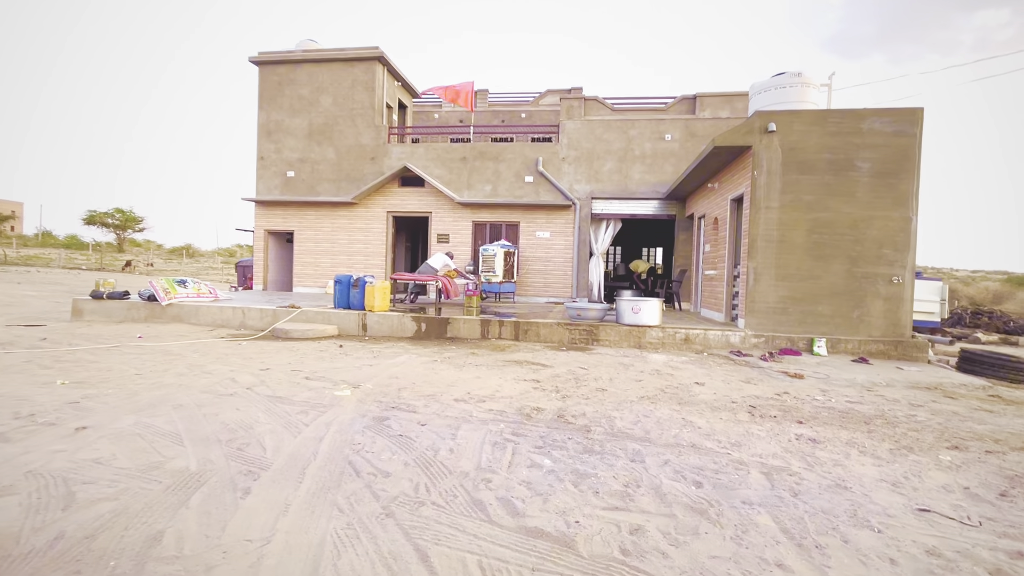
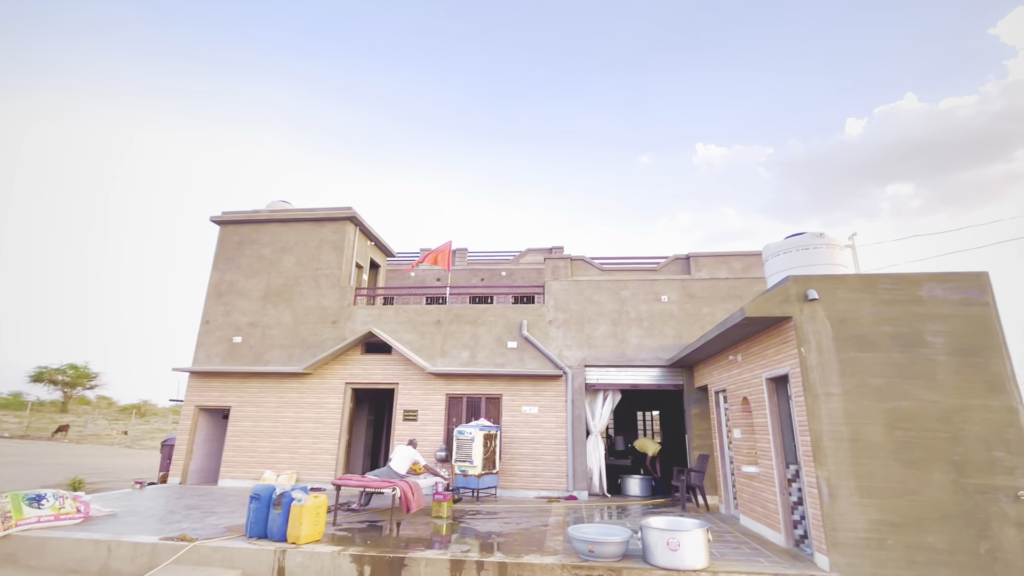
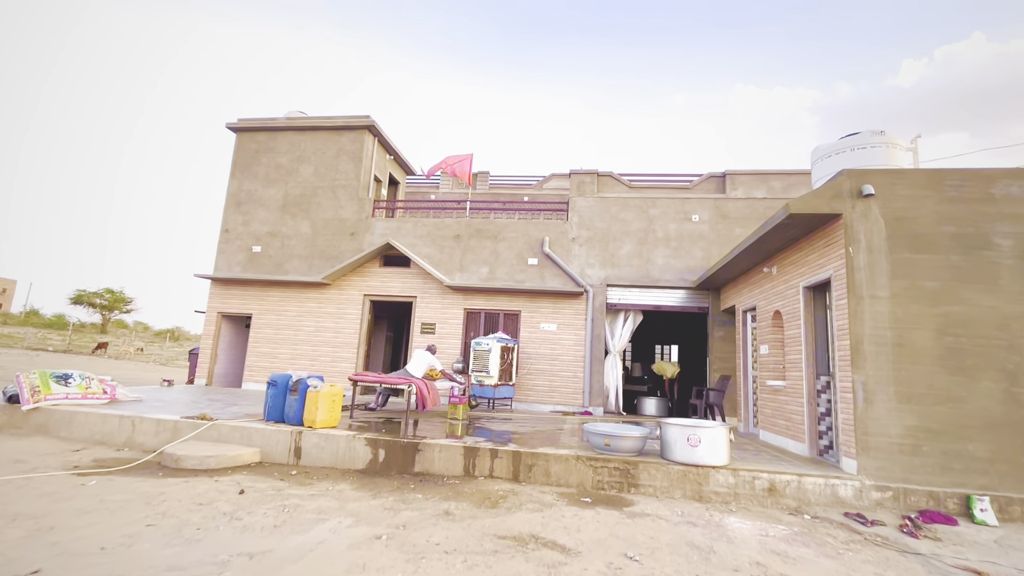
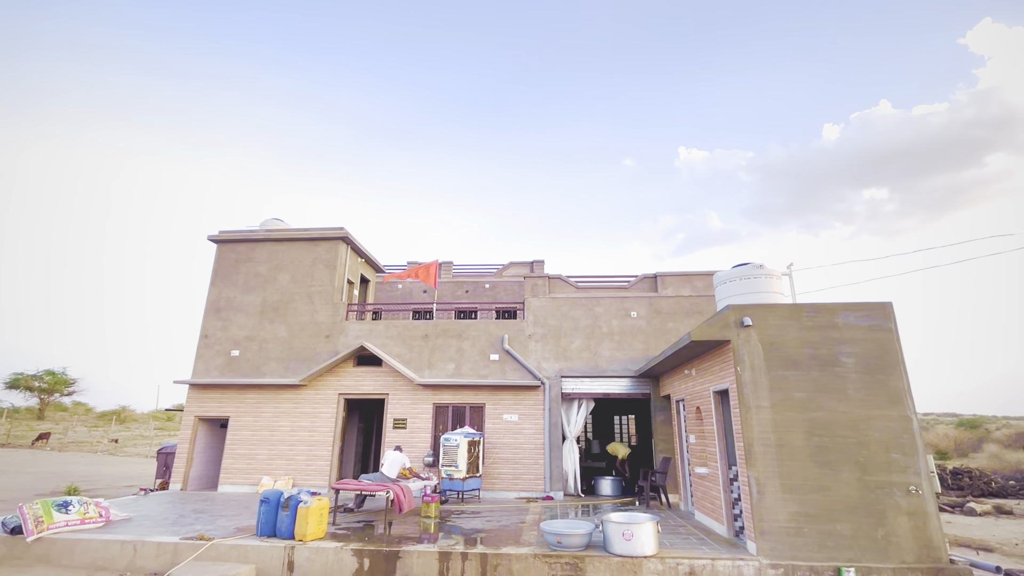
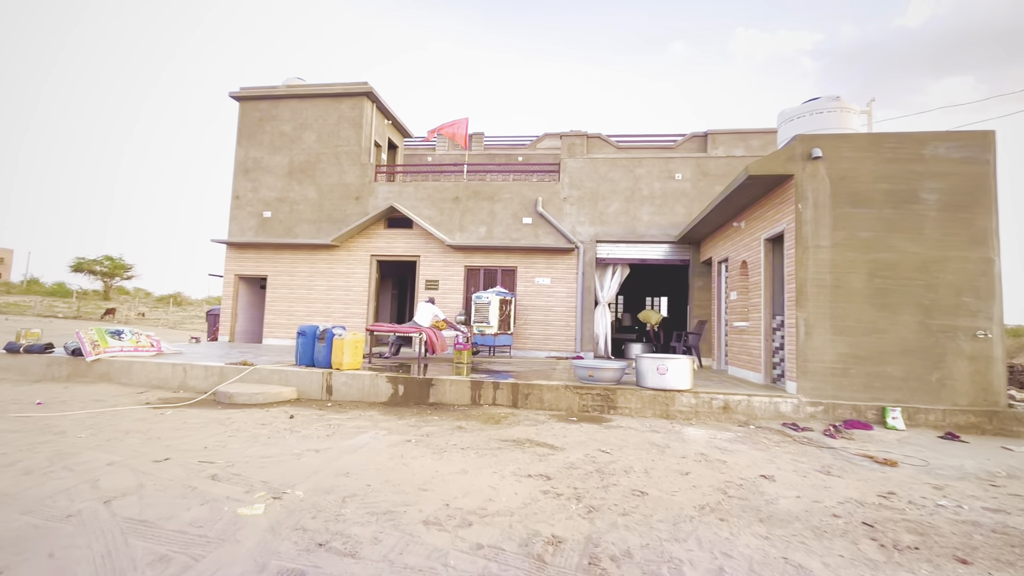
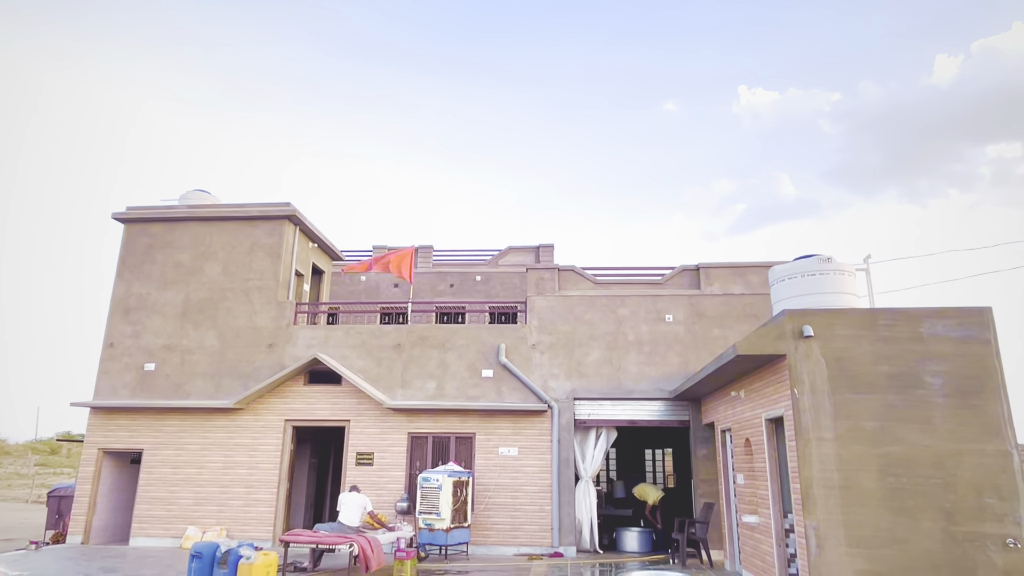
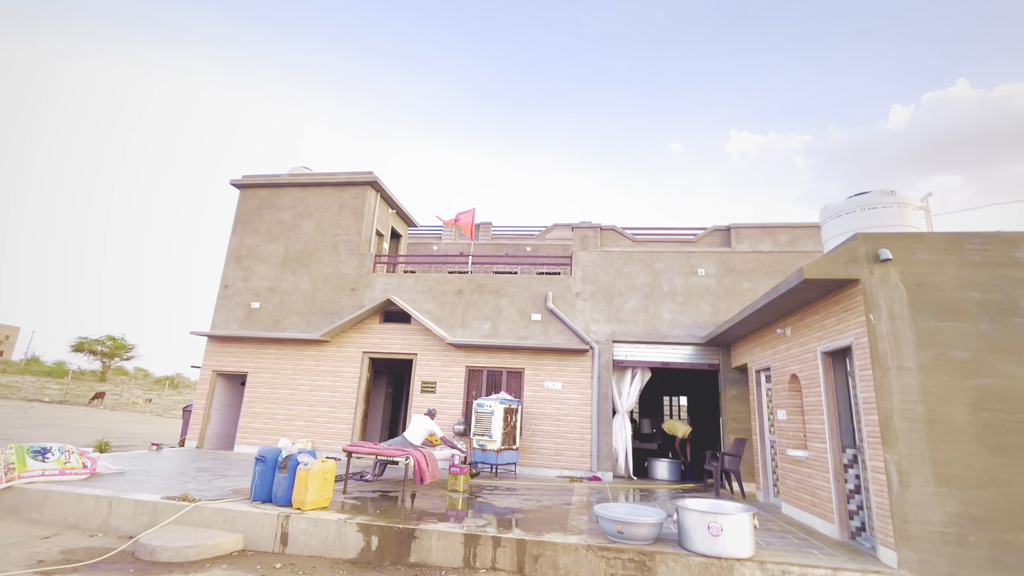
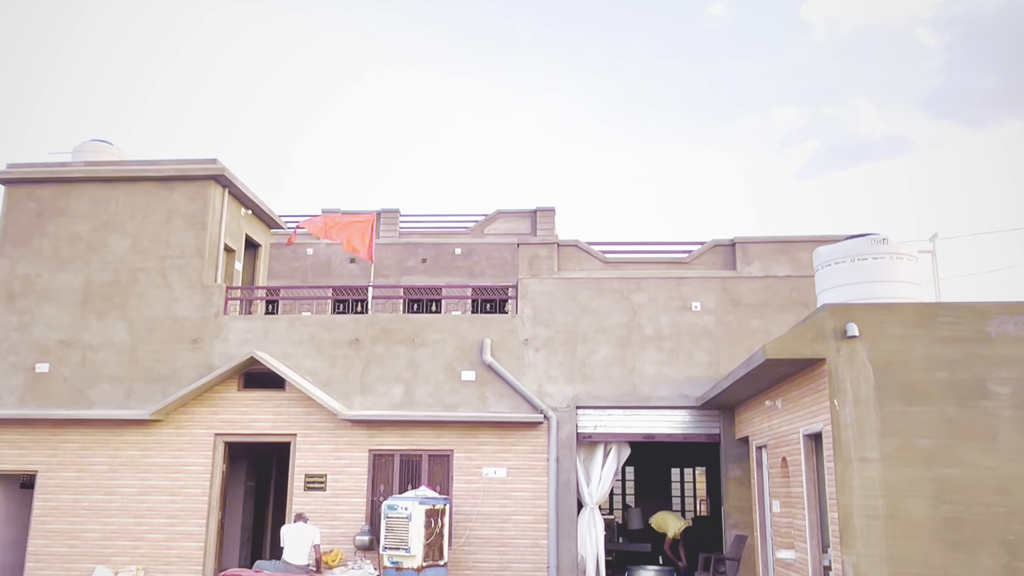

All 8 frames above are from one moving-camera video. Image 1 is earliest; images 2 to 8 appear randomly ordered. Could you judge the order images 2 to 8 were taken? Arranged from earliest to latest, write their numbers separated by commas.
5, 3, 7, 2, 4, 6, 8
